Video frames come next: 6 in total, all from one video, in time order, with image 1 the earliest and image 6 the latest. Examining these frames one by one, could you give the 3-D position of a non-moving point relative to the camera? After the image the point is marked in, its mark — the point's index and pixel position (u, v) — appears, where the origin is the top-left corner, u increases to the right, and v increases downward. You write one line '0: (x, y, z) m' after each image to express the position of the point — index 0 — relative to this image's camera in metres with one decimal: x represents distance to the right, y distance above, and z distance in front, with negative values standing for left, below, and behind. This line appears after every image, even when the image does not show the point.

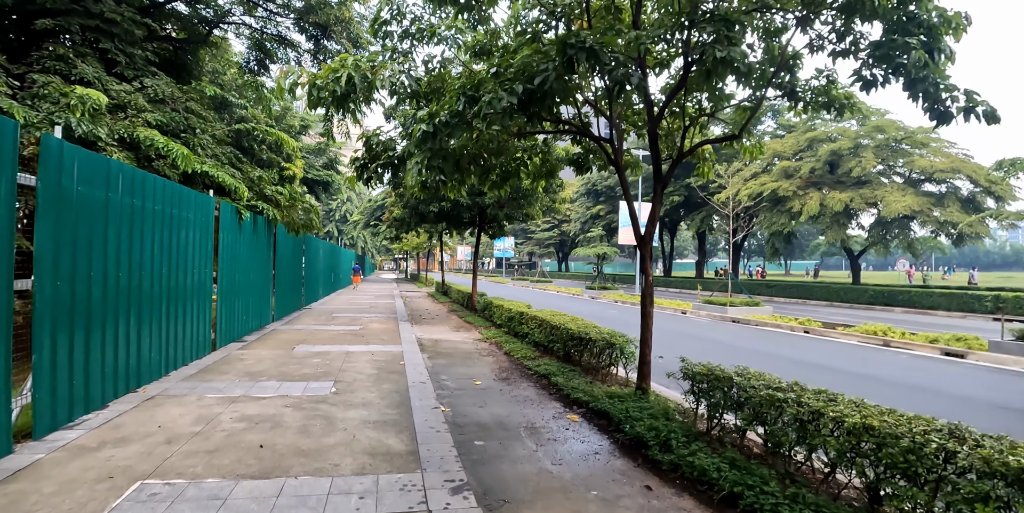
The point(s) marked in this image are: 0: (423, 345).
0: (-1.6, -1.6, +9.4) m
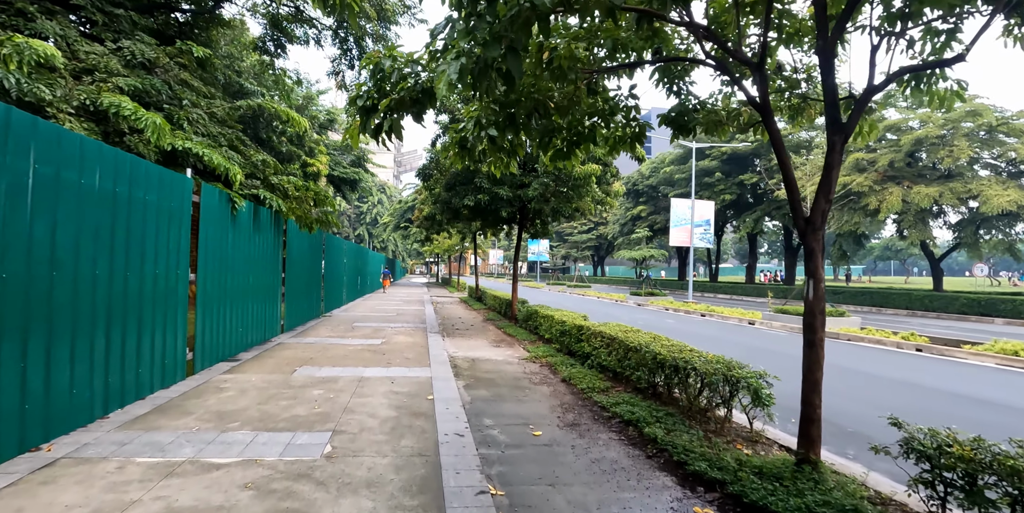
0: (-0.8, -1.6, +7.5) m
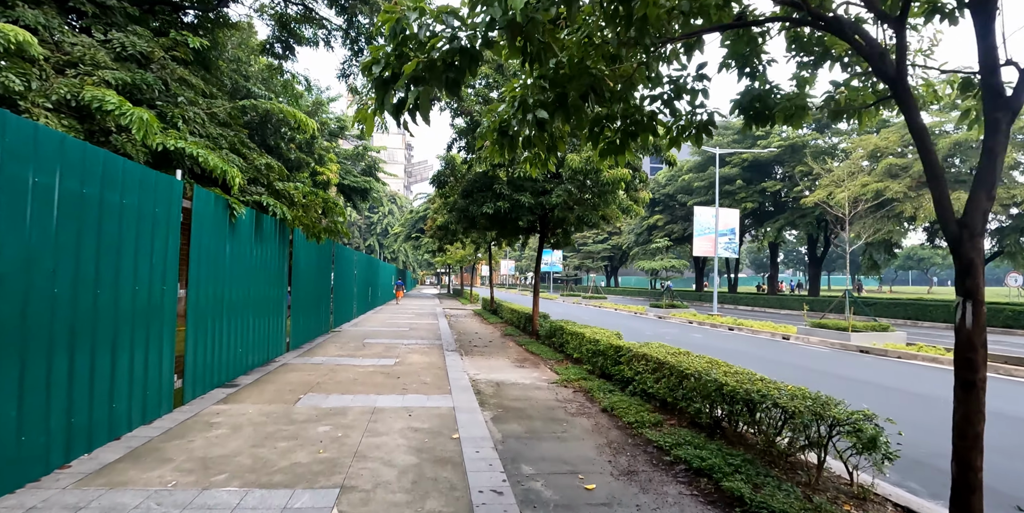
0: (-0.4, -1.8, +6.6) m
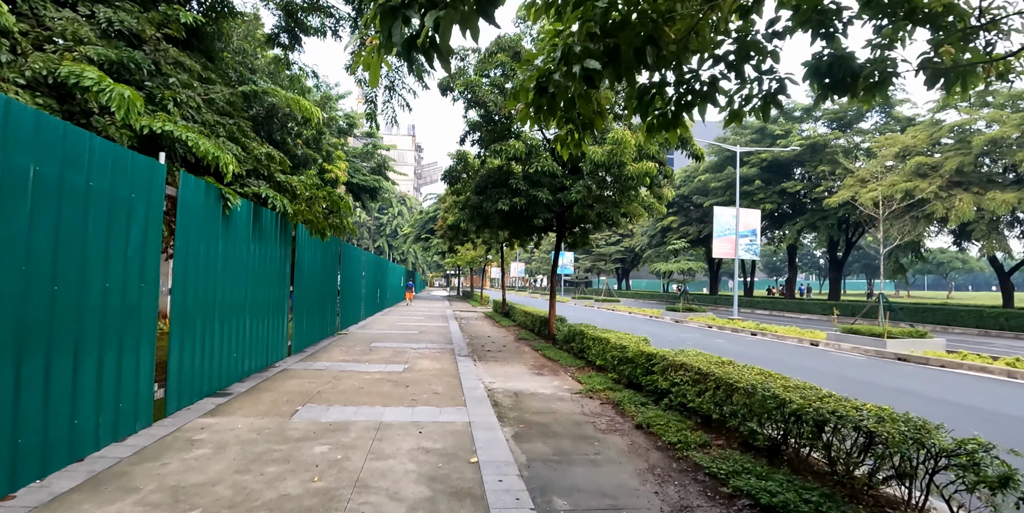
0: (-0.1, -1.7, +6.0) m
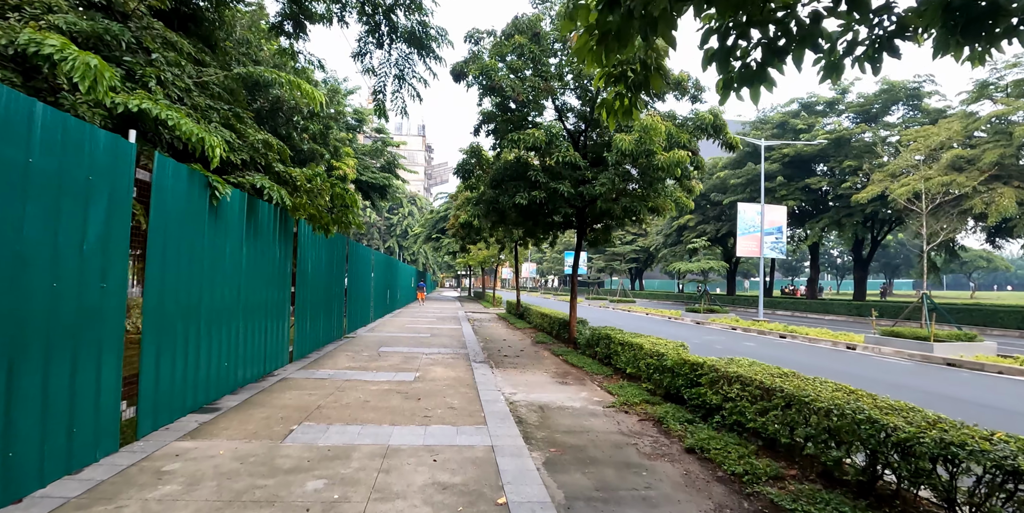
0: (+0.1, -1.7, +5.2) m
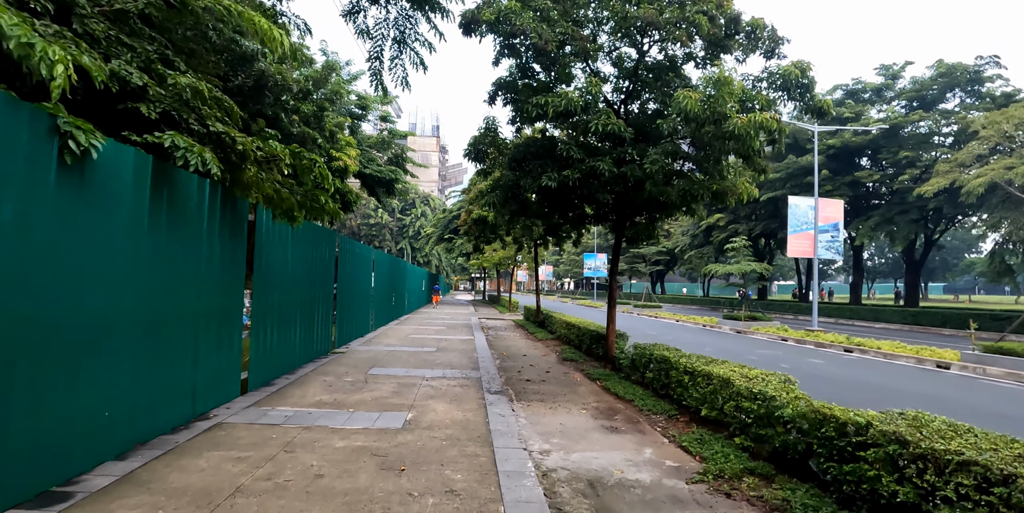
0: (+0.4, -1.6, +3.1) m
